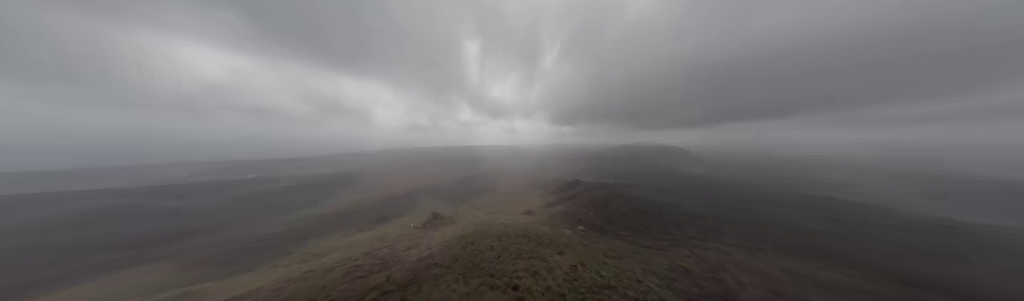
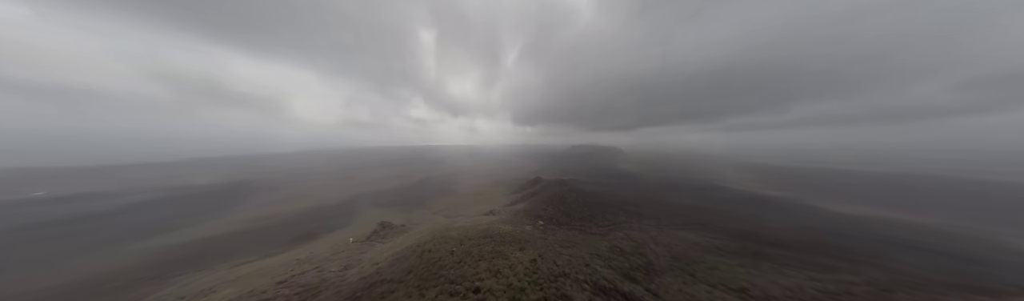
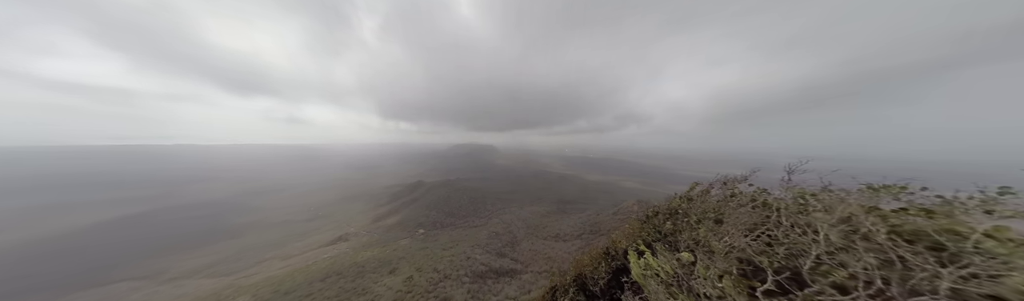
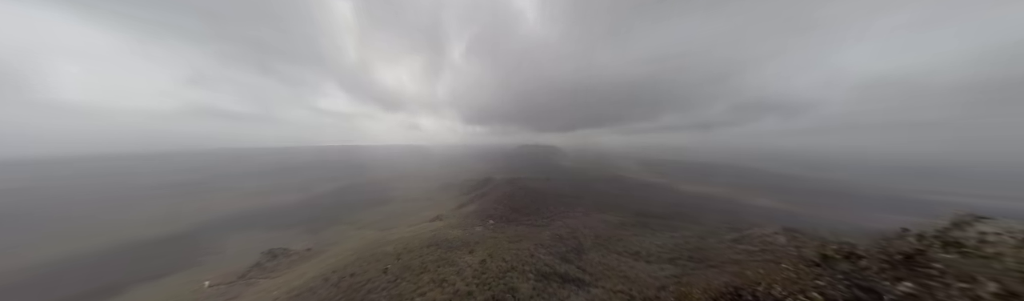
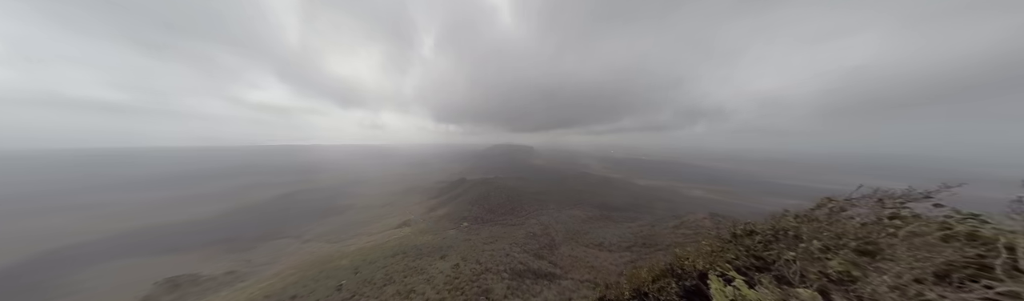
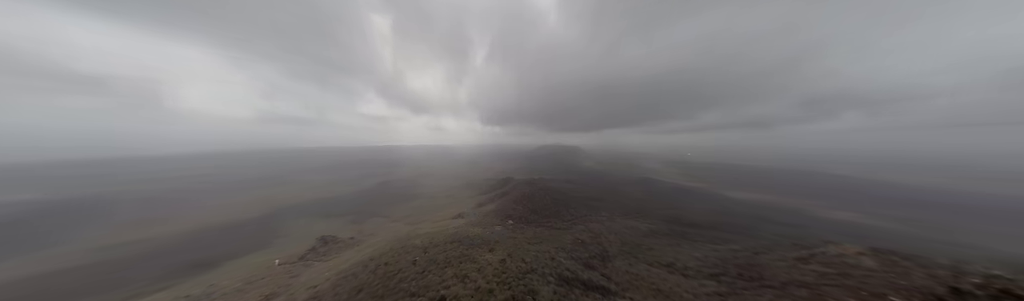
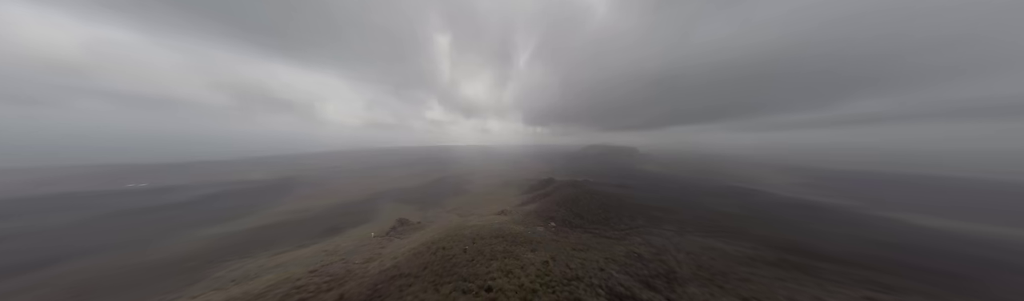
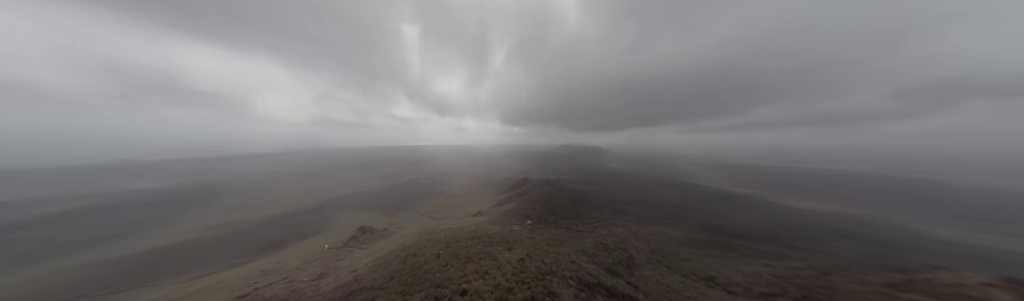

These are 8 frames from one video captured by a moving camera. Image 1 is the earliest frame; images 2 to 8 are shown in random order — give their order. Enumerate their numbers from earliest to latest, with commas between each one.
7, 2, 8, 6, 4, 5, 3
